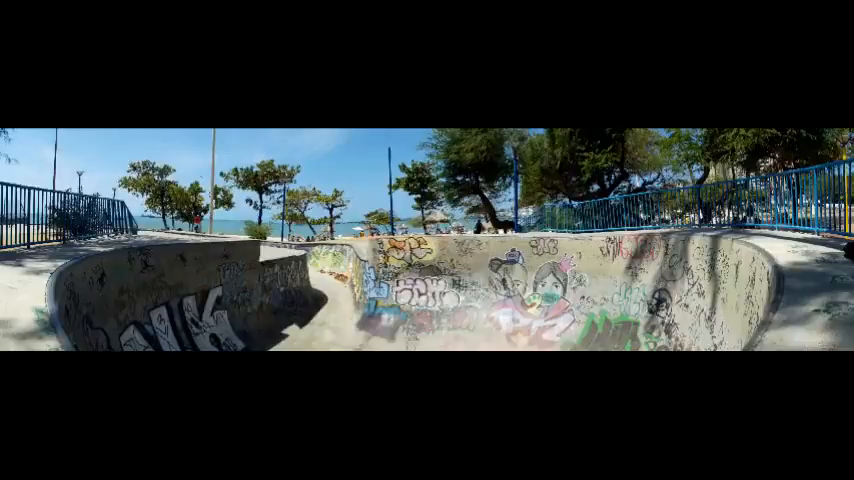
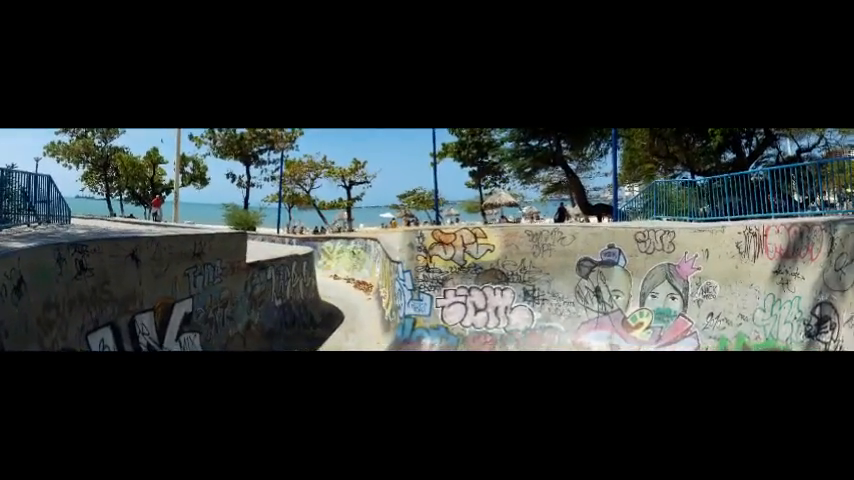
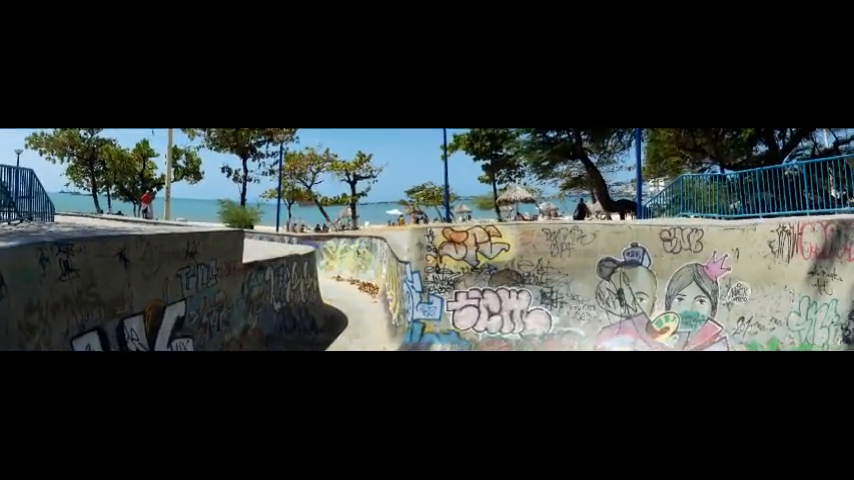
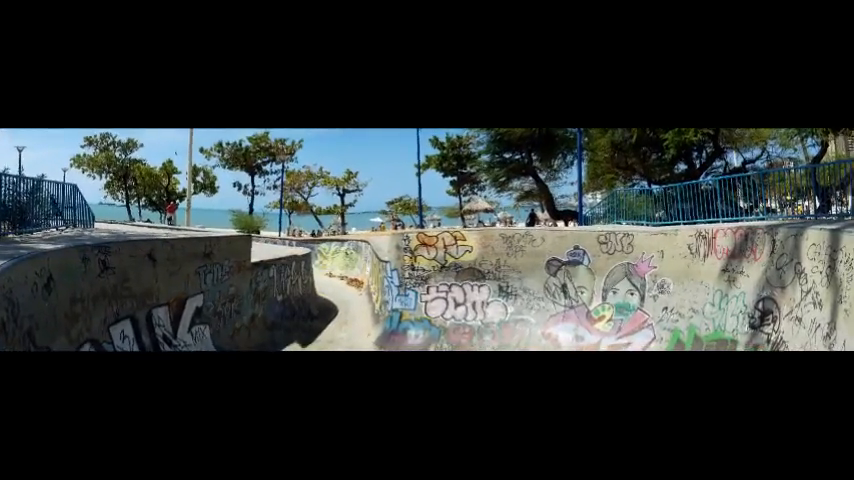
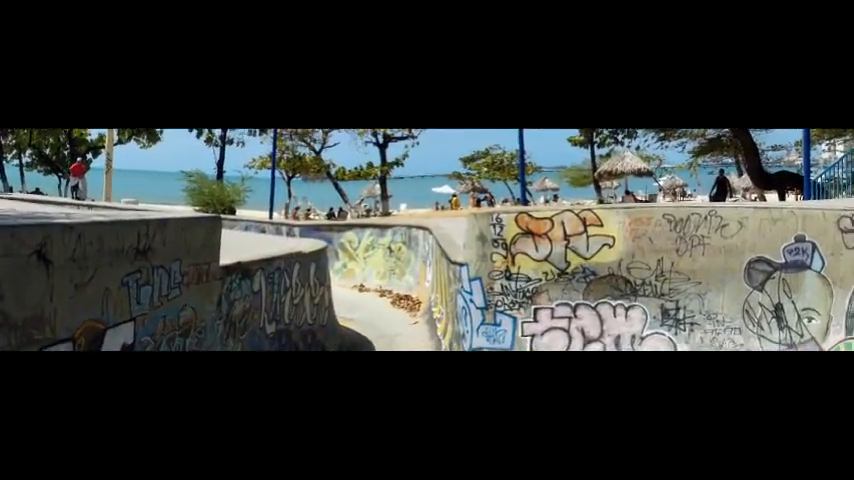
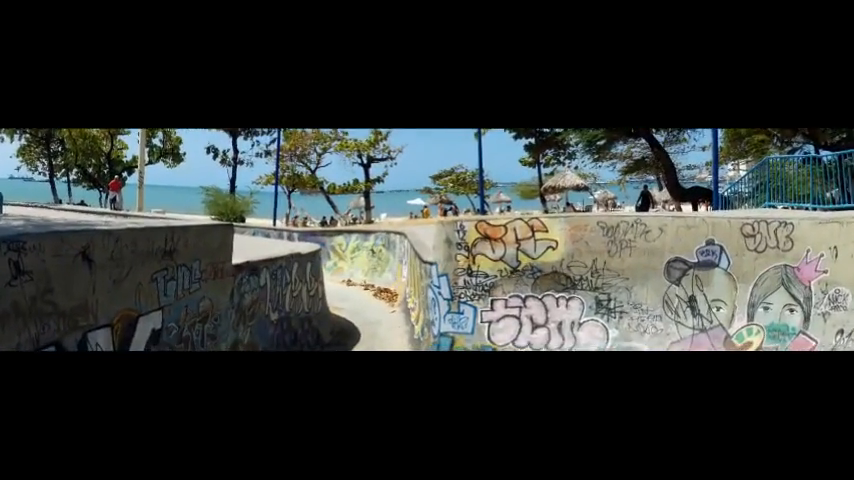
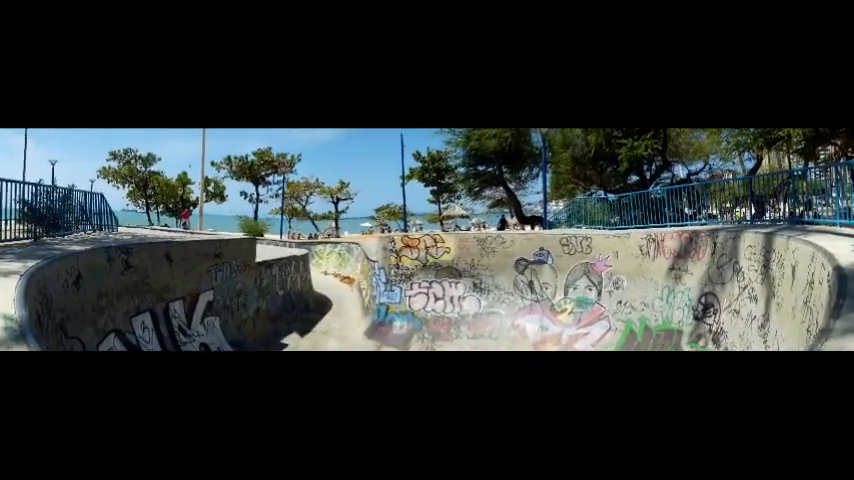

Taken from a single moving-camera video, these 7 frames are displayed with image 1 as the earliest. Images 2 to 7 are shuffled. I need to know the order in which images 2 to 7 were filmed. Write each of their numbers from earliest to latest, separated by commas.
7, 4, 2, 3, 6, 5
